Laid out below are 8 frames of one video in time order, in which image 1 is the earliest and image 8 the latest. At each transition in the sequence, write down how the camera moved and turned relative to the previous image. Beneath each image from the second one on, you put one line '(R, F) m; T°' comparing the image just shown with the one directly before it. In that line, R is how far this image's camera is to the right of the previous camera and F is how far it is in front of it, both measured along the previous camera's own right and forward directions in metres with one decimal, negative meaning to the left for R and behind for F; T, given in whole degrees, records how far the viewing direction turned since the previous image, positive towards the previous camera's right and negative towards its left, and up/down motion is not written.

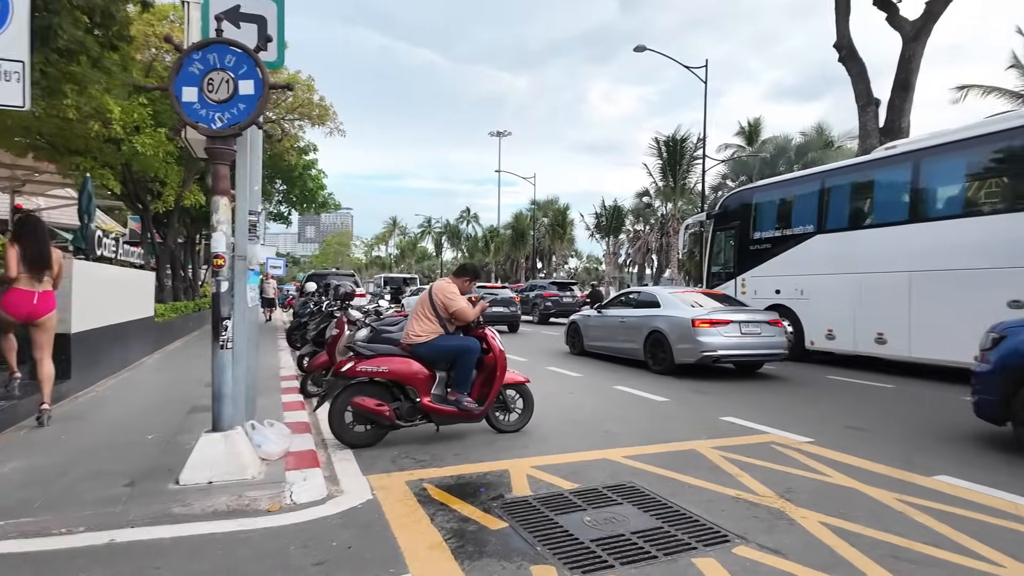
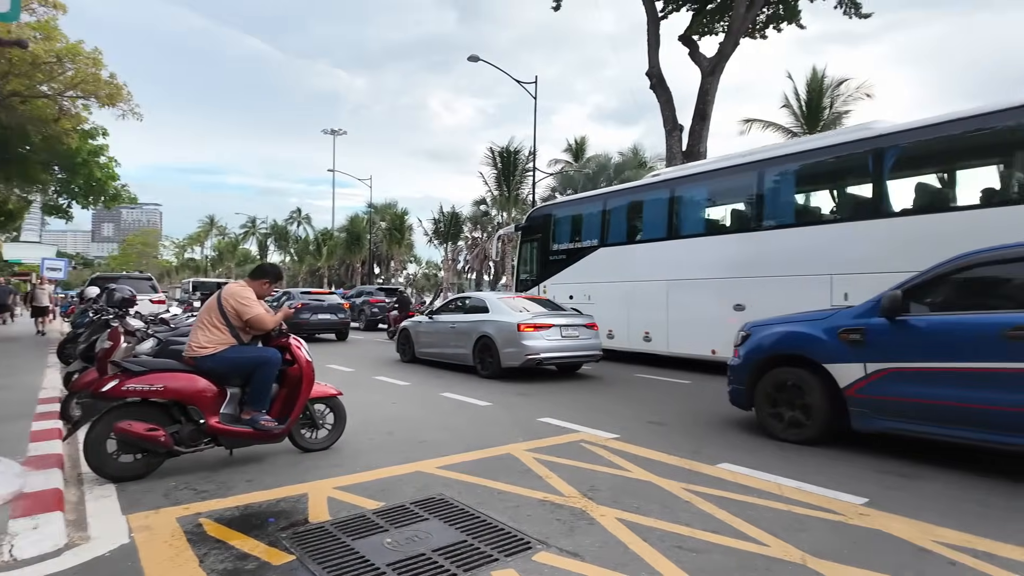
(+0.3, +0.2) m; +15°
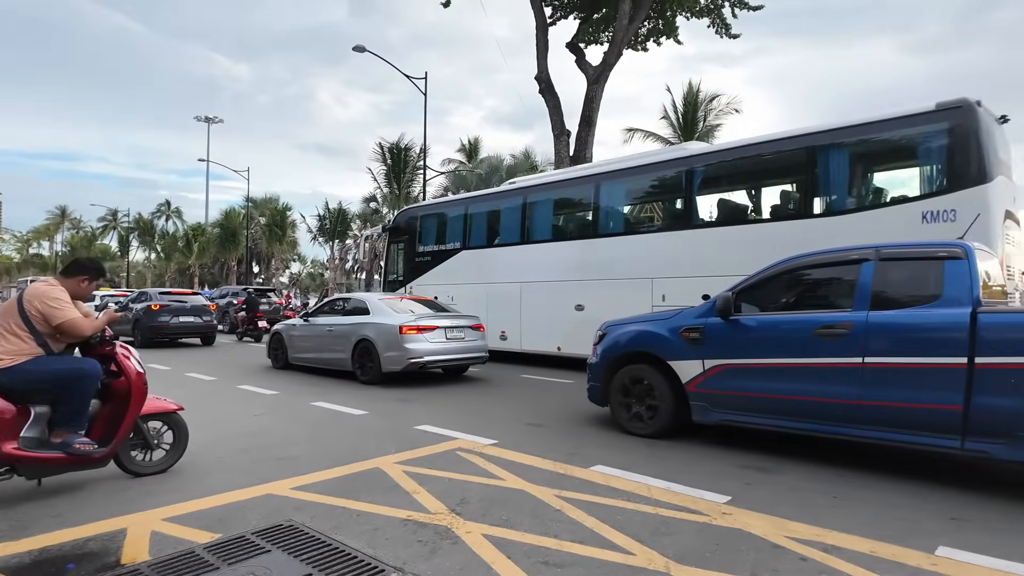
(+0.2, +0.3) m; +10°
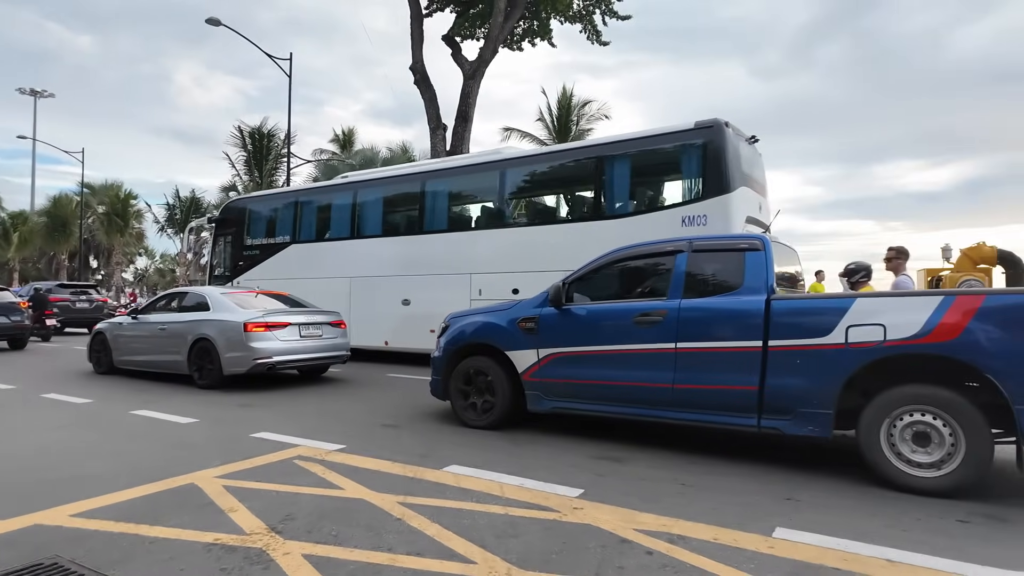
(+0.3, +0.4) m; +11°
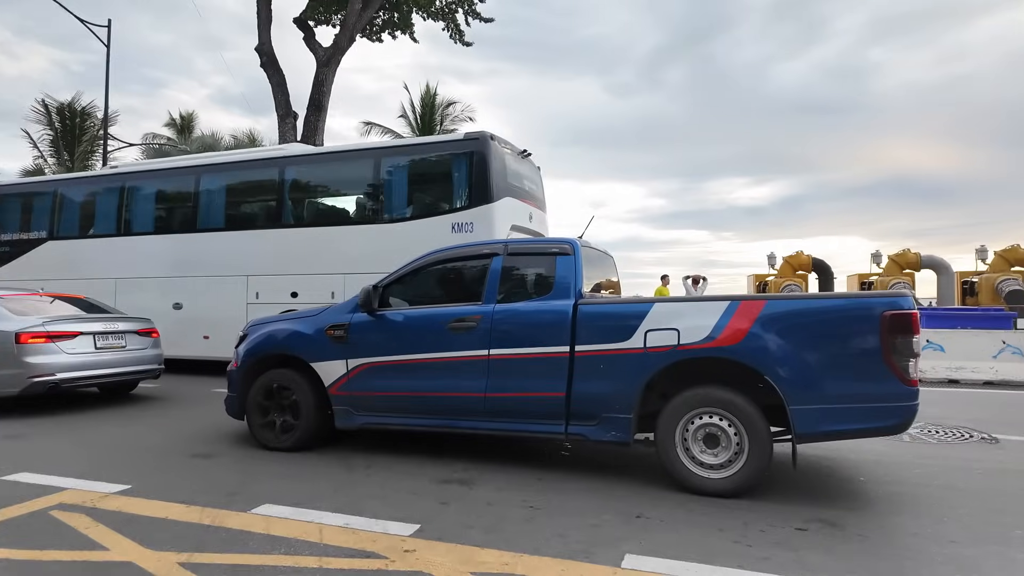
(+0.3, +0.6) m; +13°
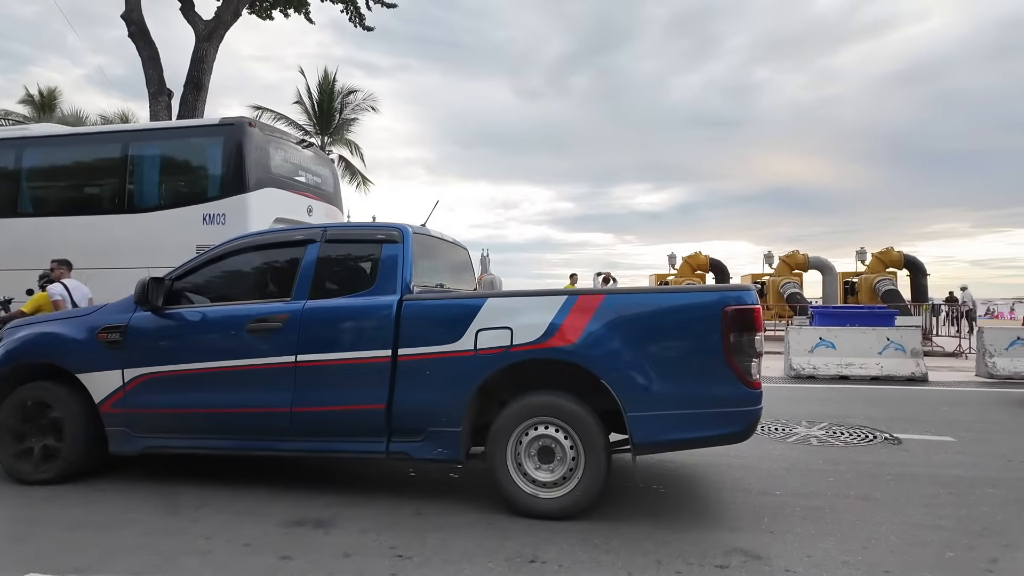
(+0.3, +0.9) m; +9°
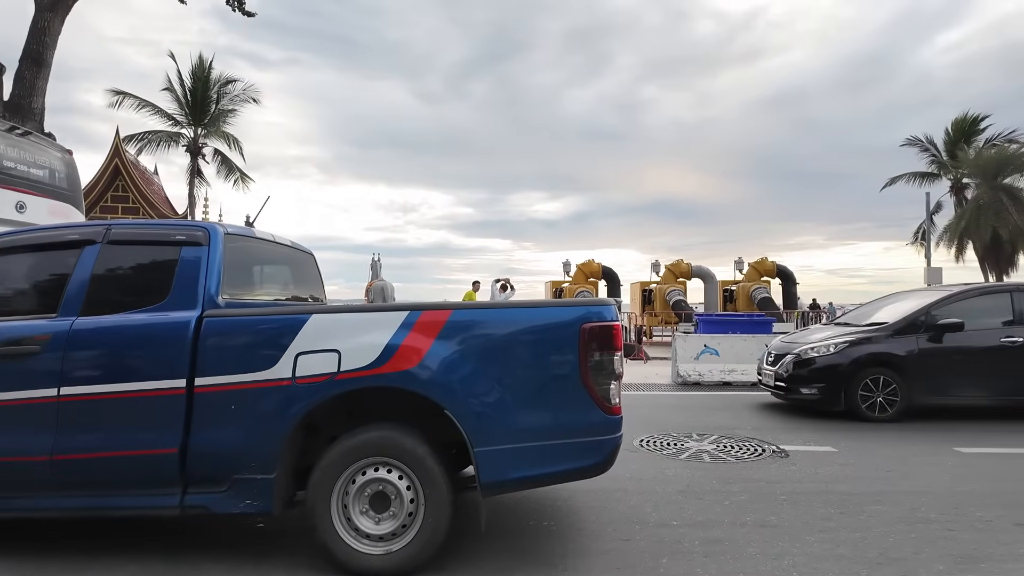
(+0.2, +0.6) m; +10°
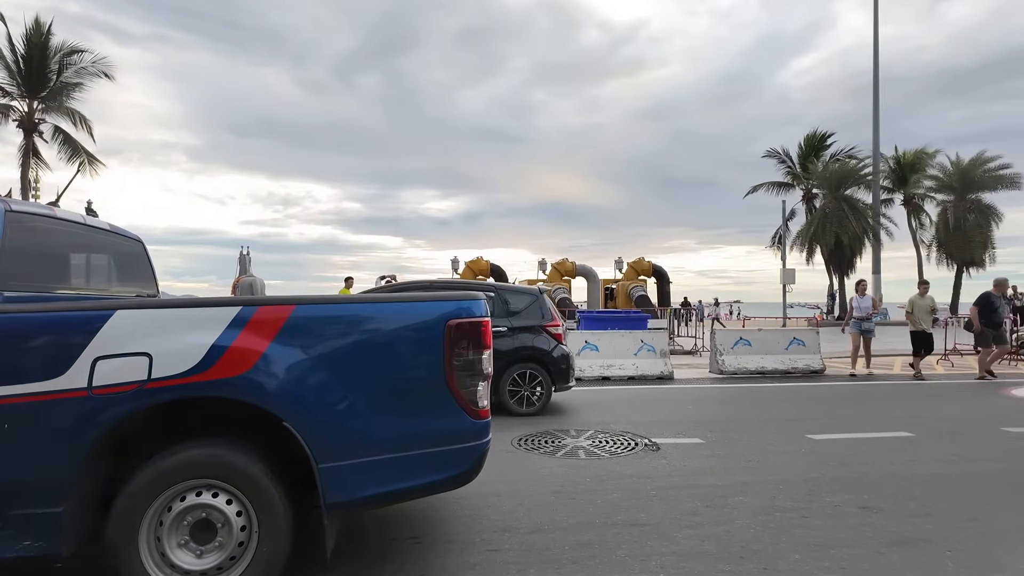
(+0.2, +0.3) m; +10°
